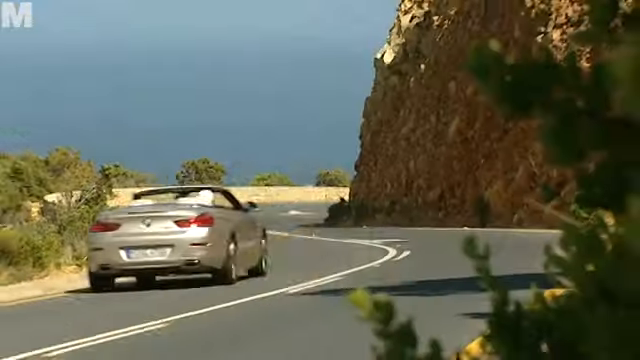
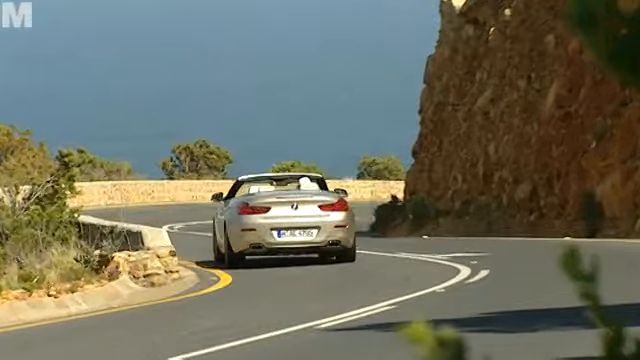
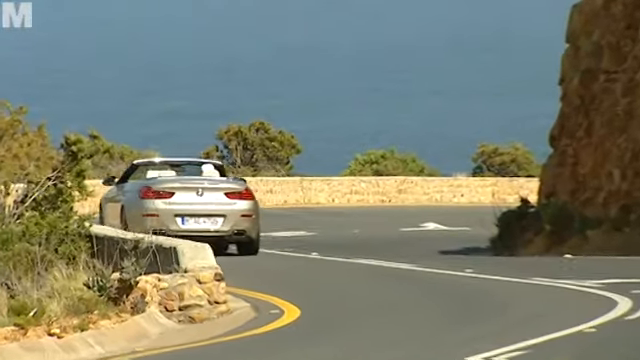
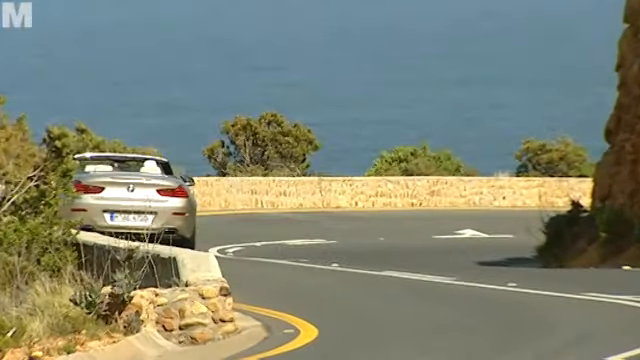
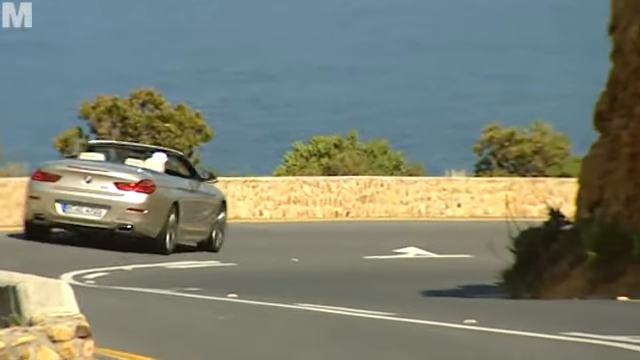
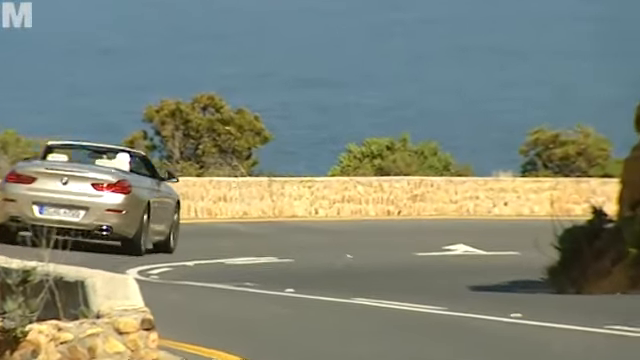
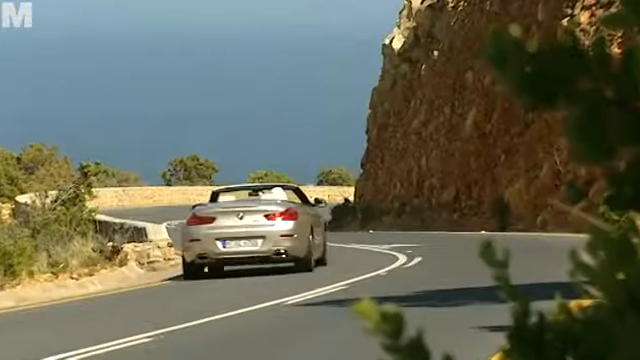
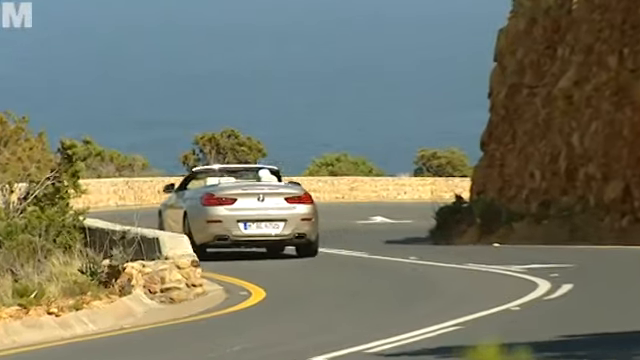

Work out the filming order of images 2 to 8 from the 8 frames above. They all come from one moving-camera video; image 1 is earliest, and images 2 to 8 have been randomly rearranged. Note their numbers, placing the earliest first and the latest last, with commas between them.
7, 2, 8, 3, 4, 6, 5
